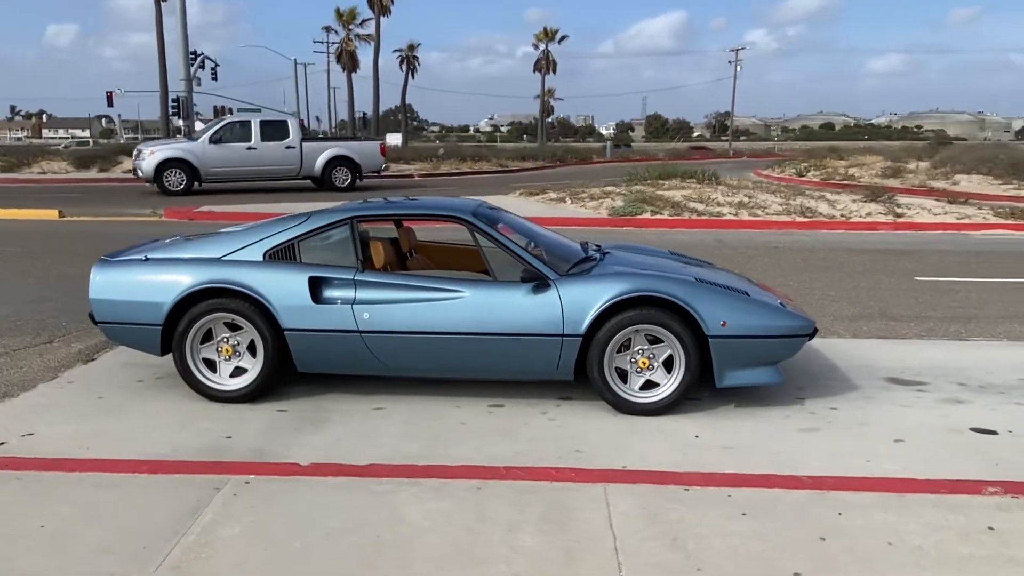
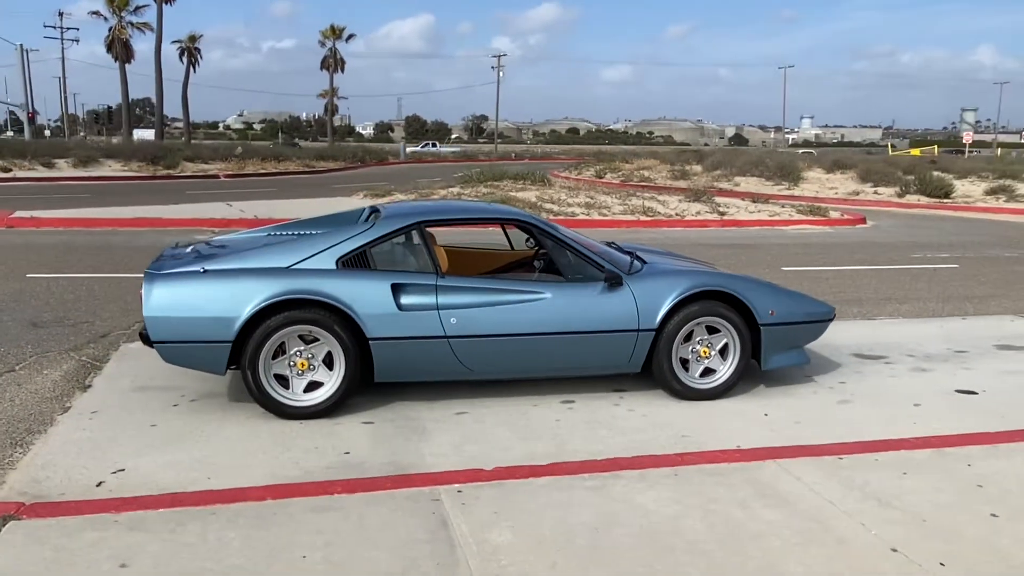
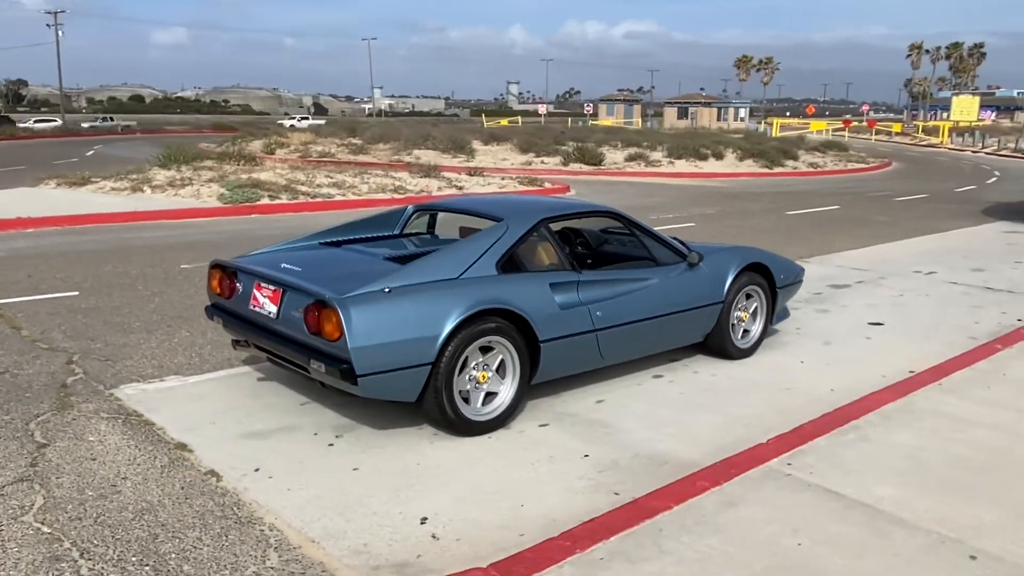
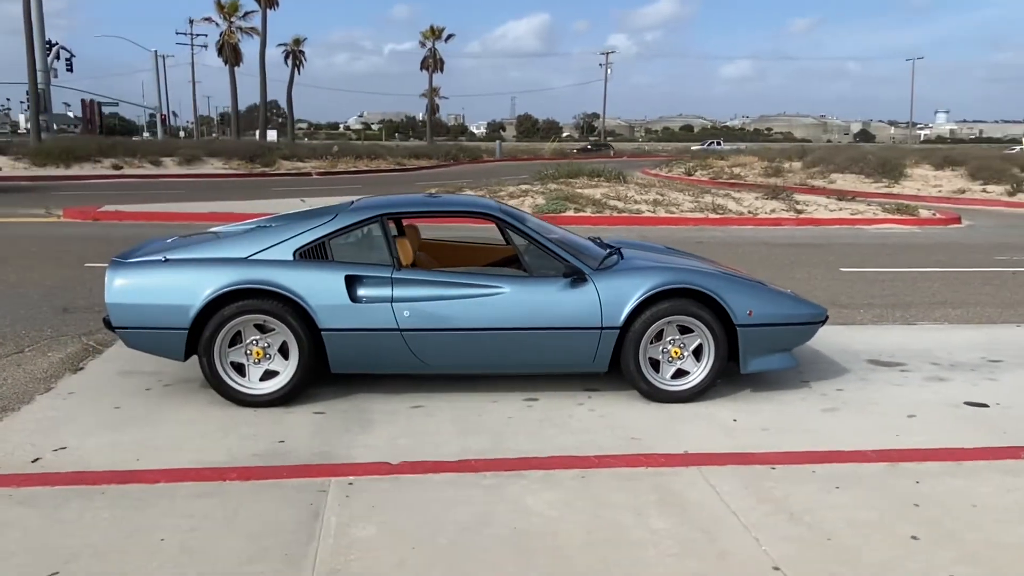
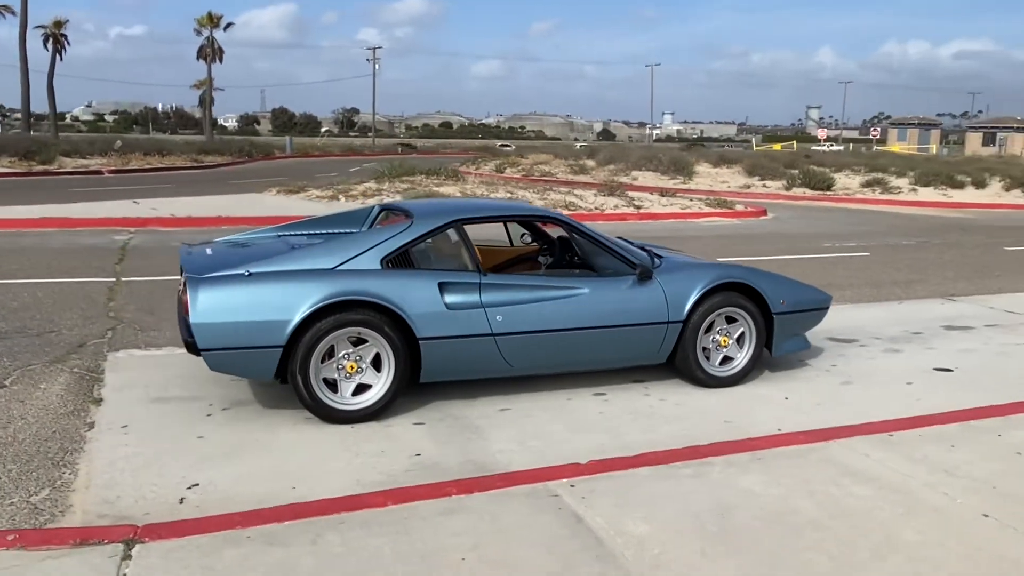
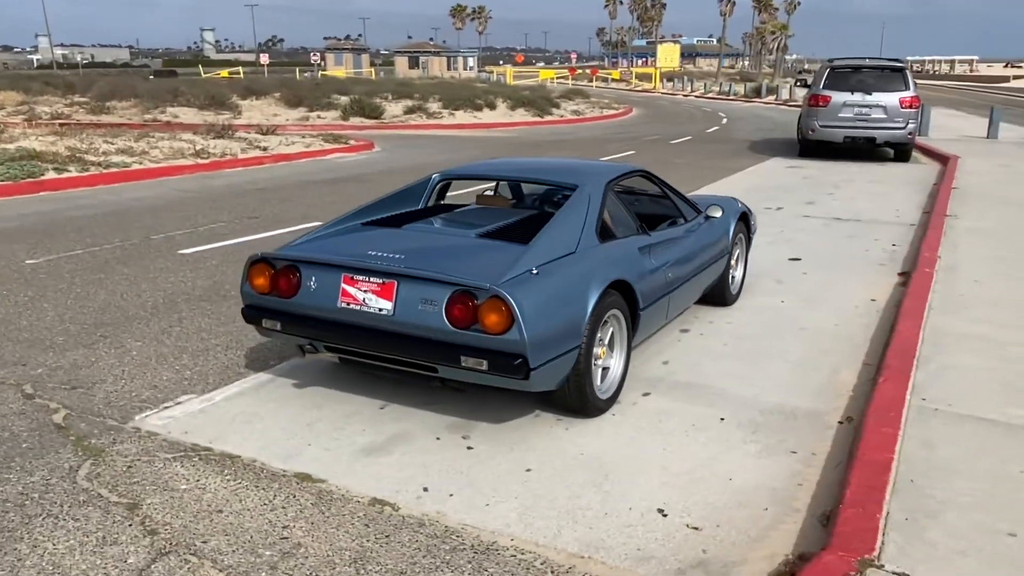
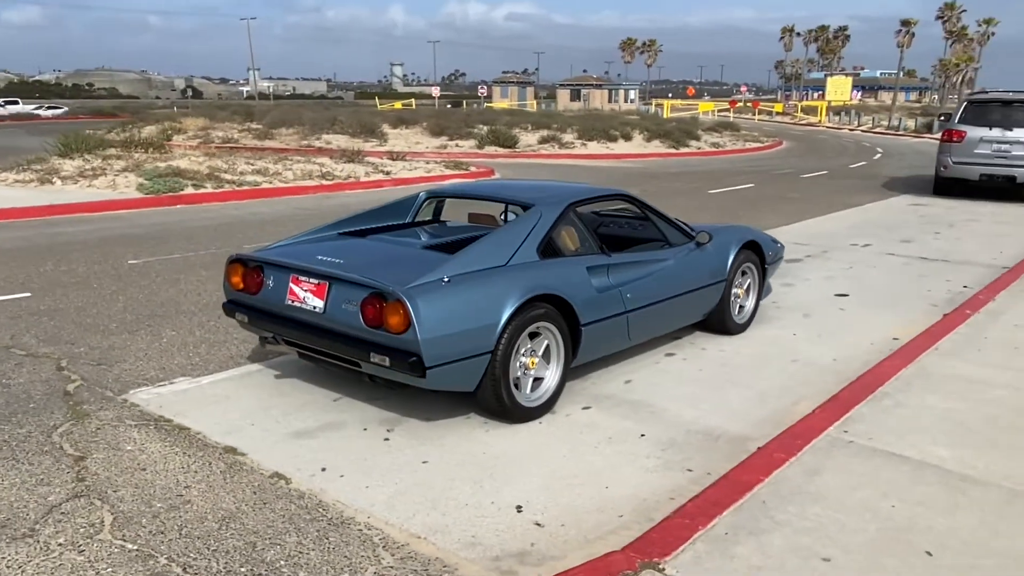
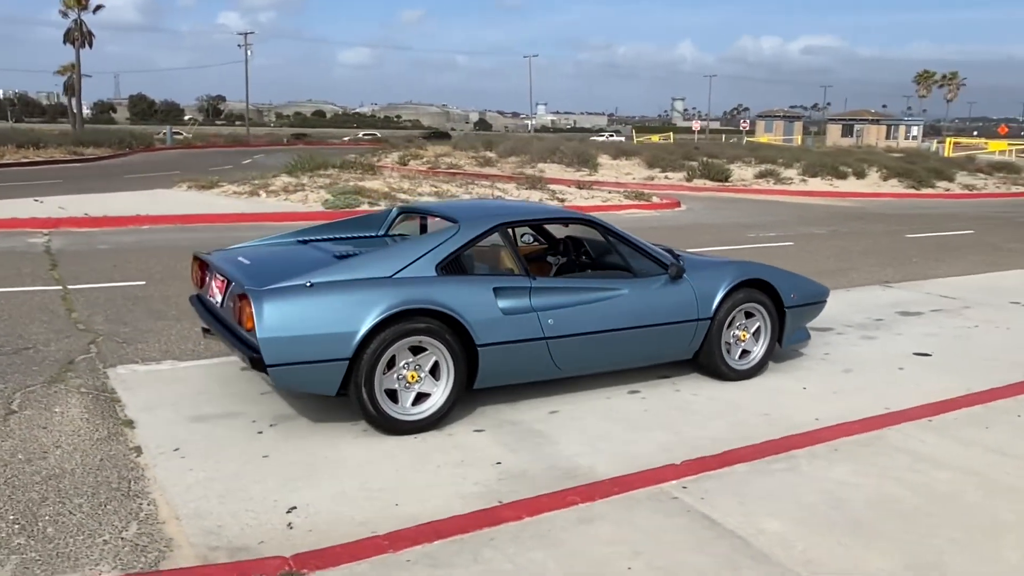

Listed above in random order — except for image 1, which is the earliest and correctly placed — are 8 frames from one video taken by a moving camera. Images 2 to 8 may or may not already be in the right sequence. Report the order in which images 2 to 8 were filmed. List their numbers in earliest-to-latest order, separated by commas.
4, 2, 5, 8, 3, 7, 6
